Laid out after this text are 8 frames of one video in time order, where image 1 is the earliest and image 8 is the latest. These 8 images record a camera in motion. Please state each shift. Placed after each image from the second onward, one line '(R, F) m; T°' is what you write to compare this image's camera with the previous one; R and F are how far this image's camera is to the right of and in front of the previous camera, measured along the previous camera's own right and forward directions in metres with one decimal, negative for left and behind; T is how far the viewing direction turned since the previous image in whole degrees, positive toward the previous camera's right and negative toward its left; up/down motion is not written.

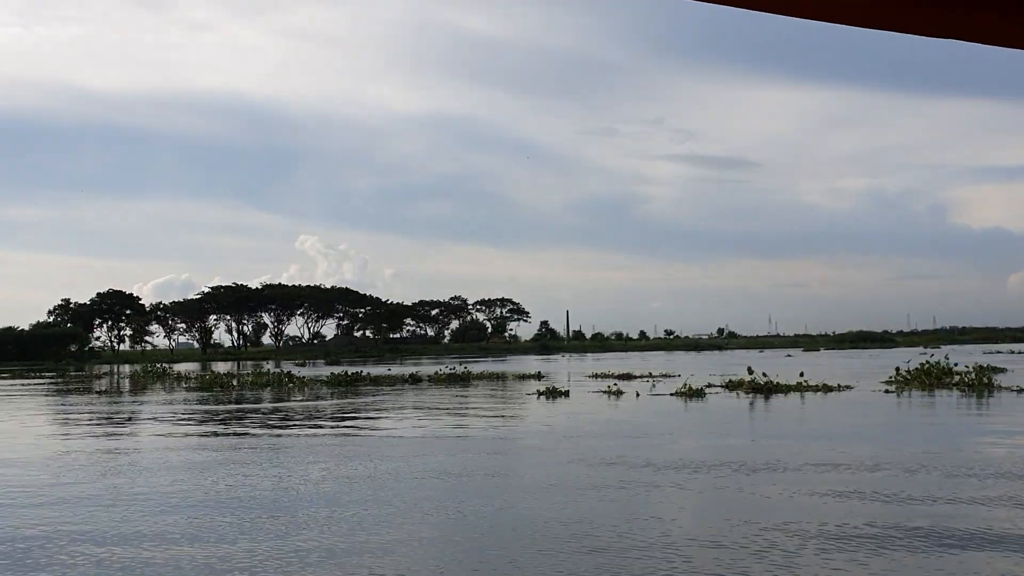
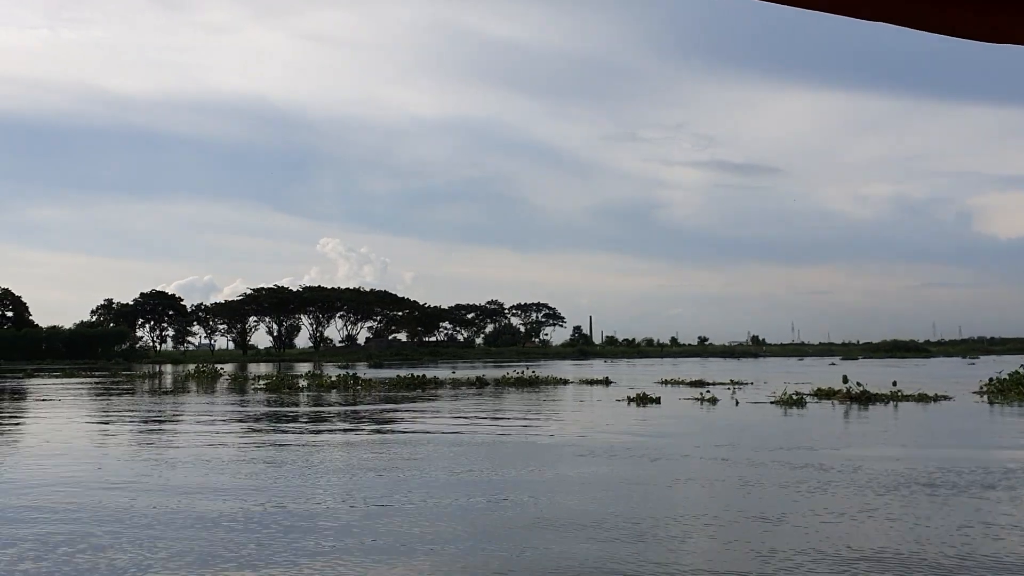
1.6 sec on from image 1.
(-1.0, -0.1) m; -1°
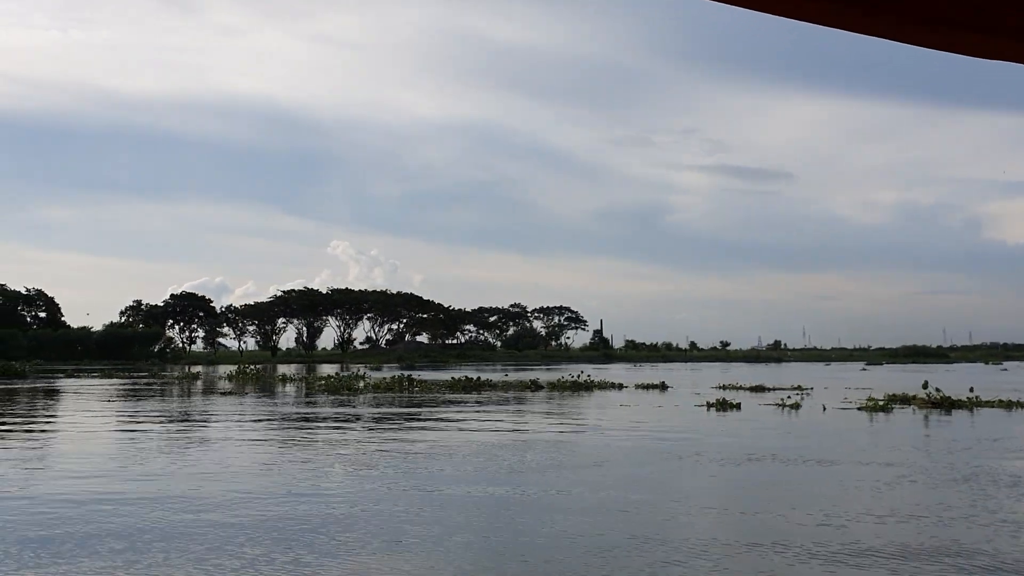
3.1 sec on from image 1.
(-1.0, -0.2) m; 0°
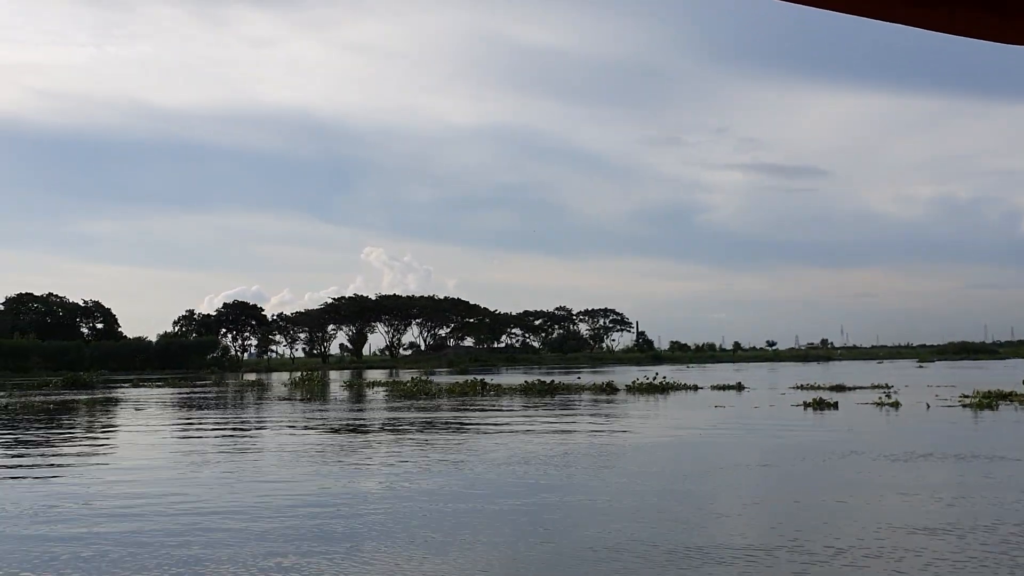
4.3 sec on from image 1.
(-0.8, -0.2) m; -2°
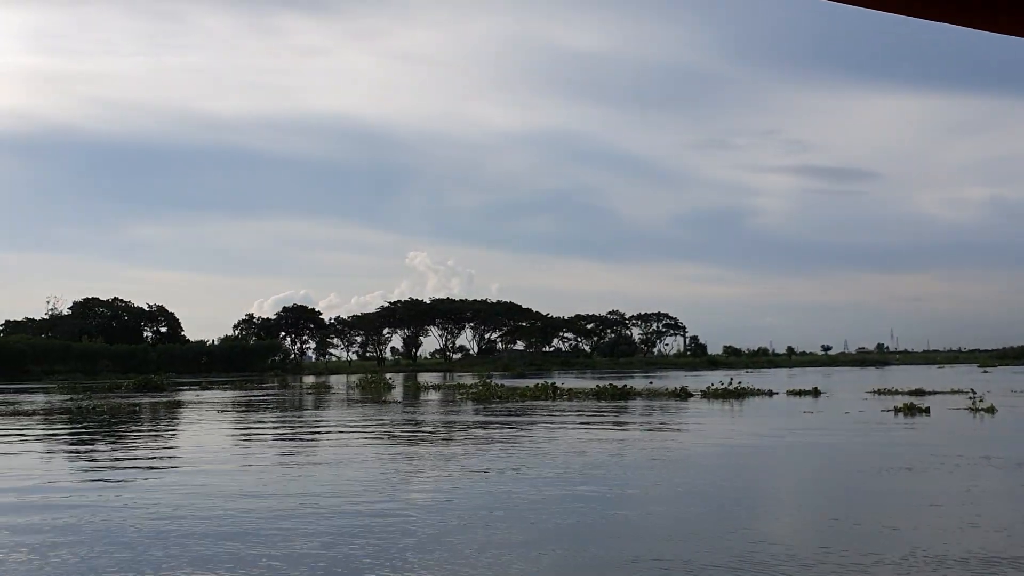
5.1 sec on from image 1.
(-0.6, -0.2) m; -3°
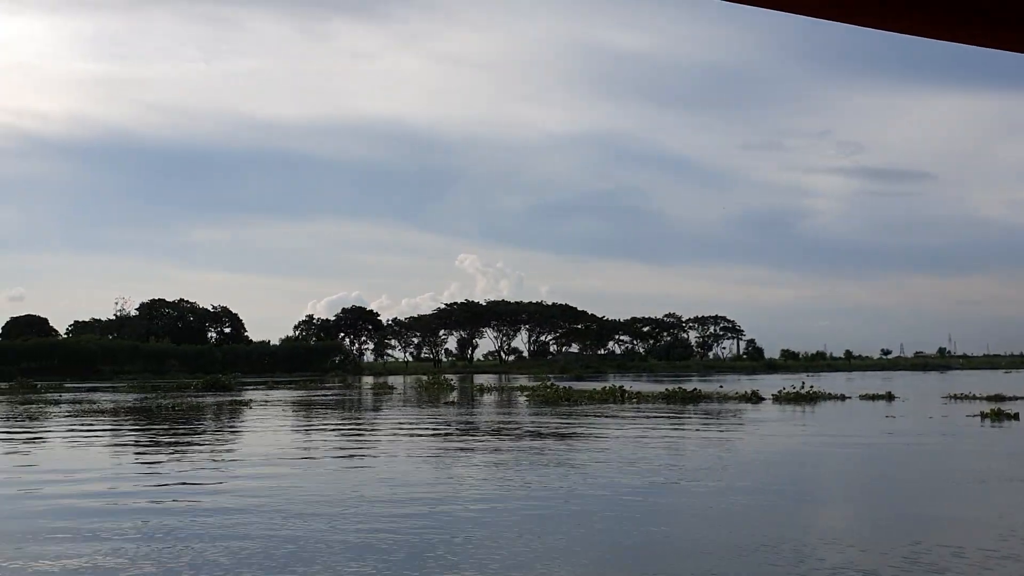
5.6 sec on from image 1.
(-0.4, -0.2) m; -3°
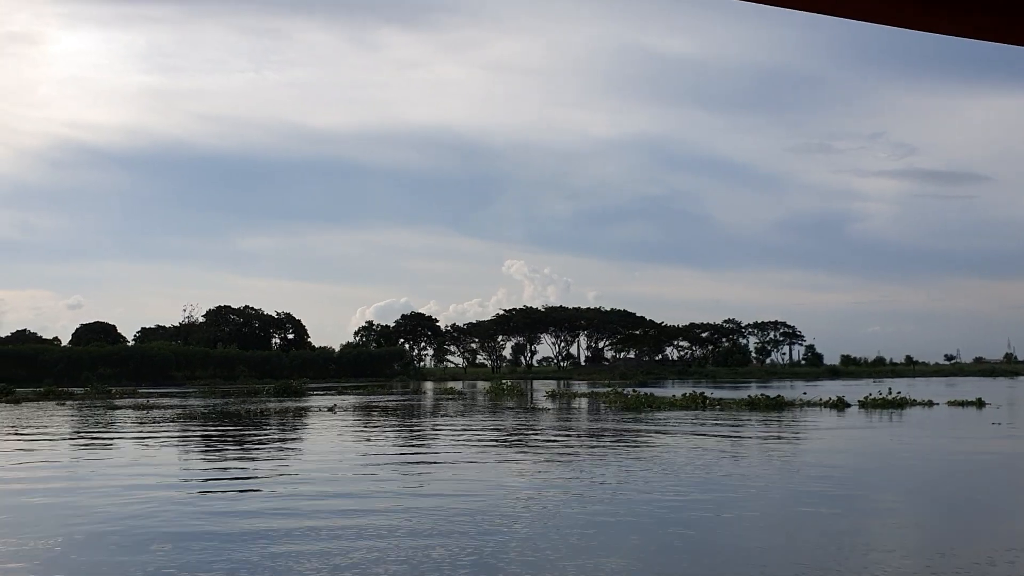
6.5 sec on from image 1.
(-0.7, -0.2) m; -3°
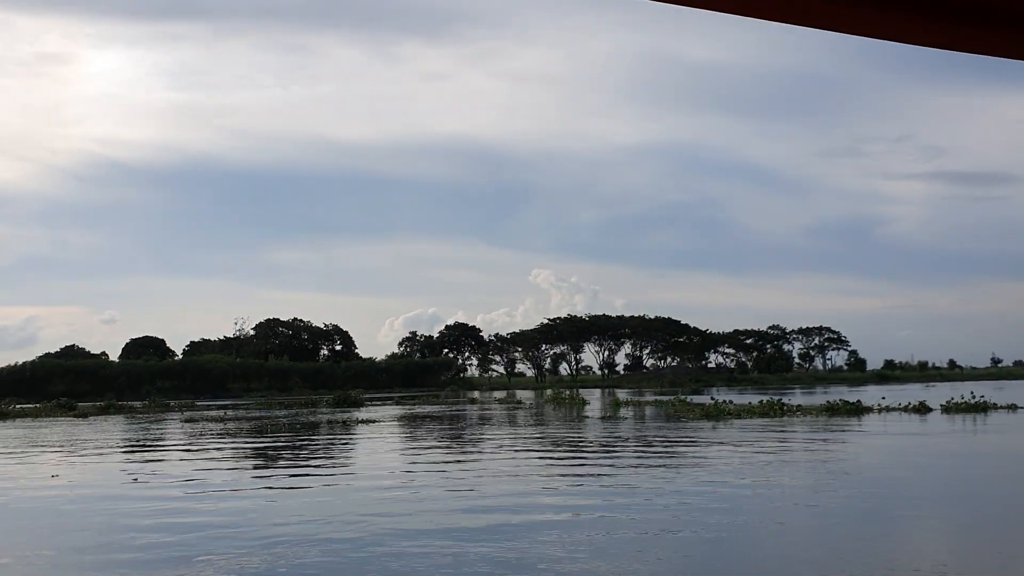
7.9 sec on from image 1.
(-1.1, -0.2) m; -1°
